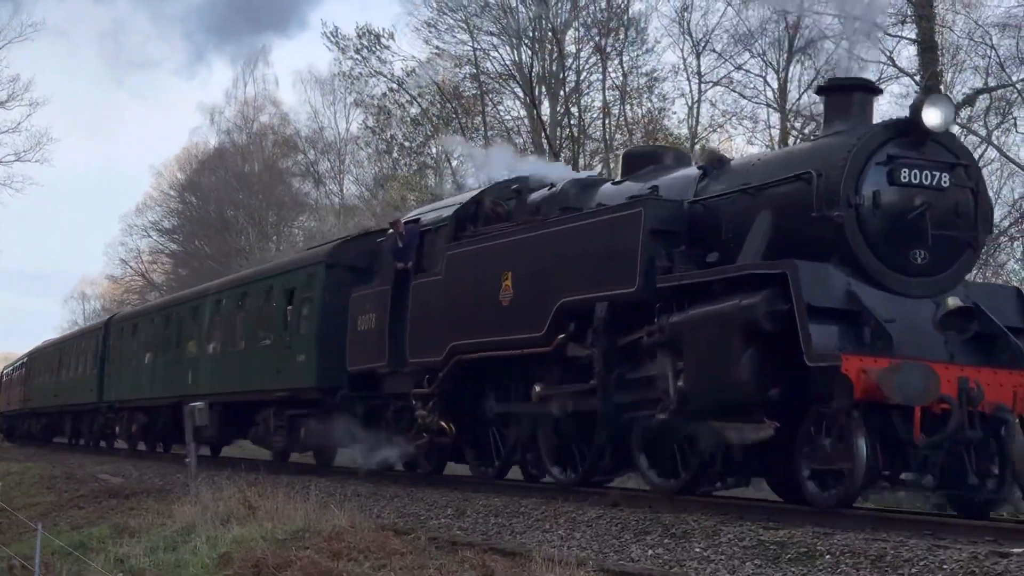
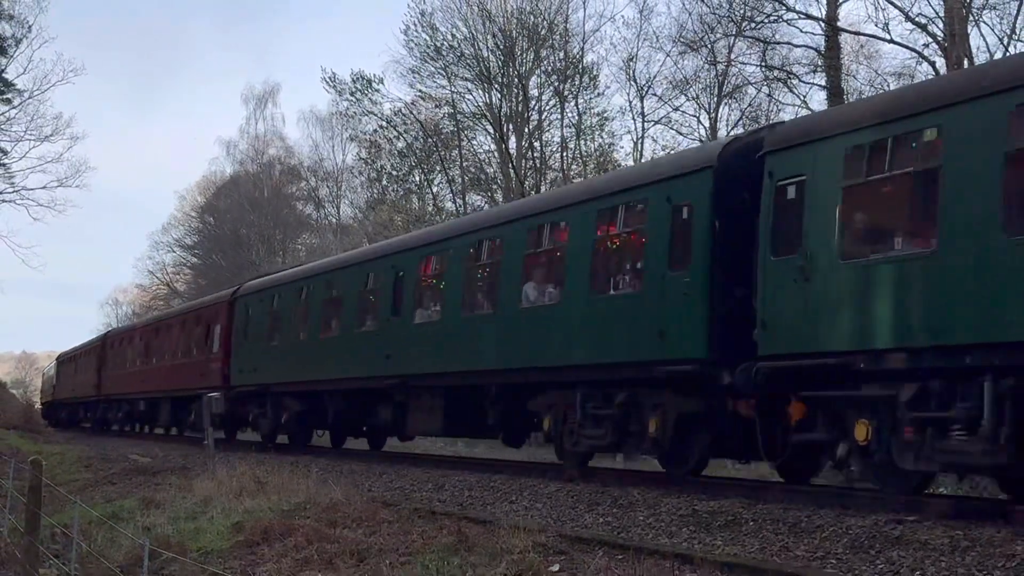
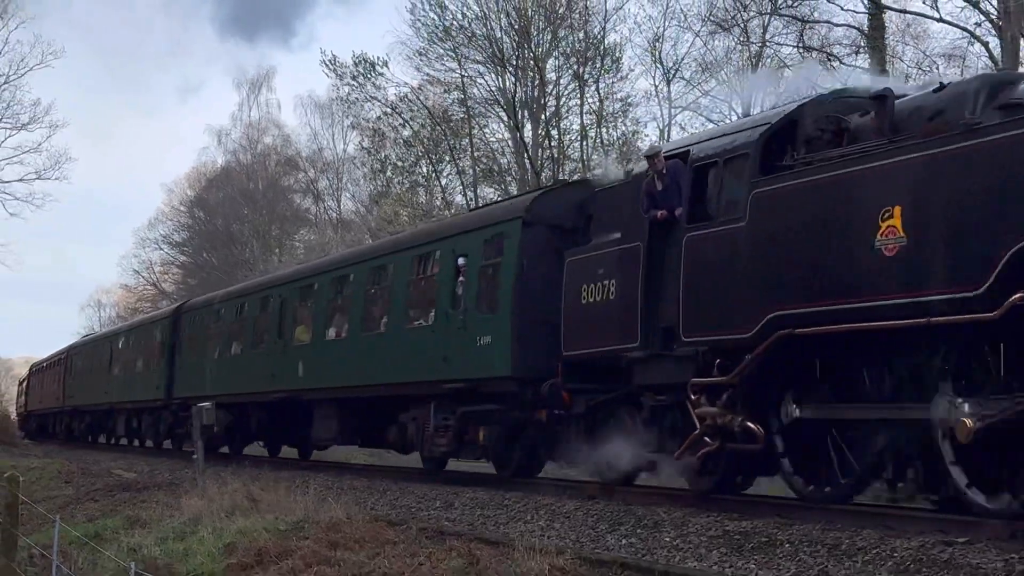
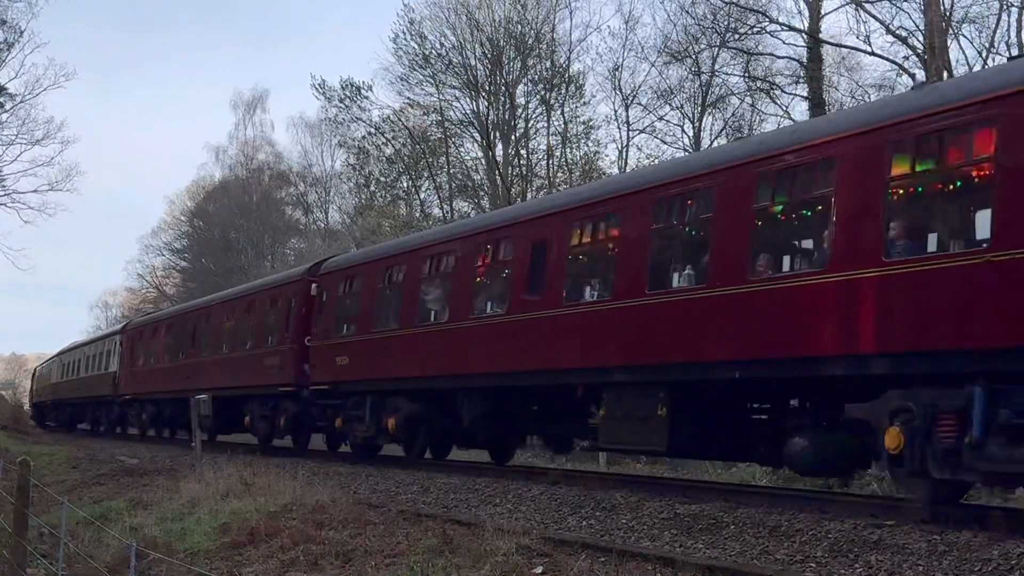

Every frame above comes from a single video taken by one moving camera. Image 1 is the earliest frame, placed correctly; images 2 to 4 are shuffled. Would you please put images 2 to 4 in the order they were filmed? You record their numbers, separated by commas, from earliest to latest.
3, 2, 4
